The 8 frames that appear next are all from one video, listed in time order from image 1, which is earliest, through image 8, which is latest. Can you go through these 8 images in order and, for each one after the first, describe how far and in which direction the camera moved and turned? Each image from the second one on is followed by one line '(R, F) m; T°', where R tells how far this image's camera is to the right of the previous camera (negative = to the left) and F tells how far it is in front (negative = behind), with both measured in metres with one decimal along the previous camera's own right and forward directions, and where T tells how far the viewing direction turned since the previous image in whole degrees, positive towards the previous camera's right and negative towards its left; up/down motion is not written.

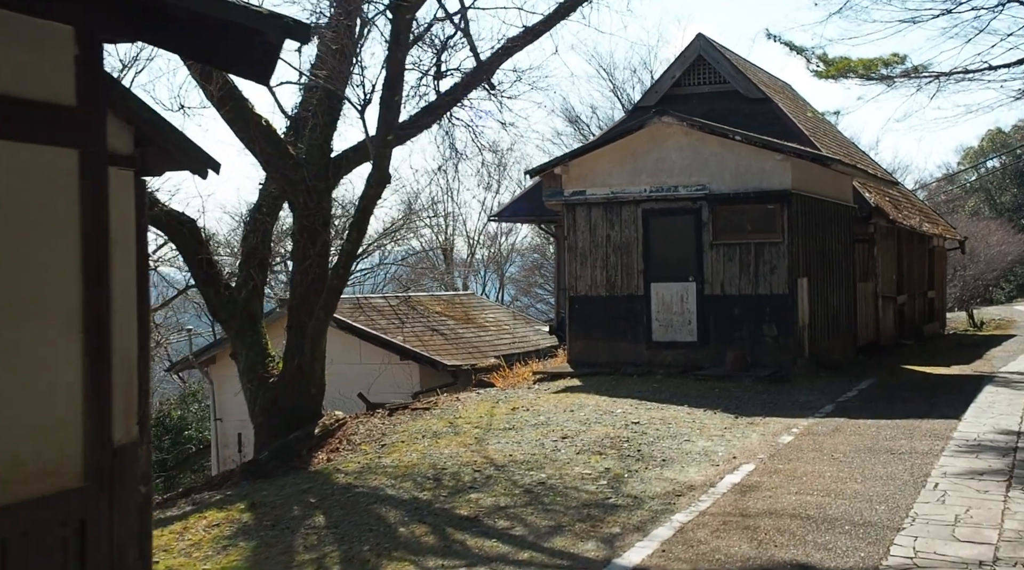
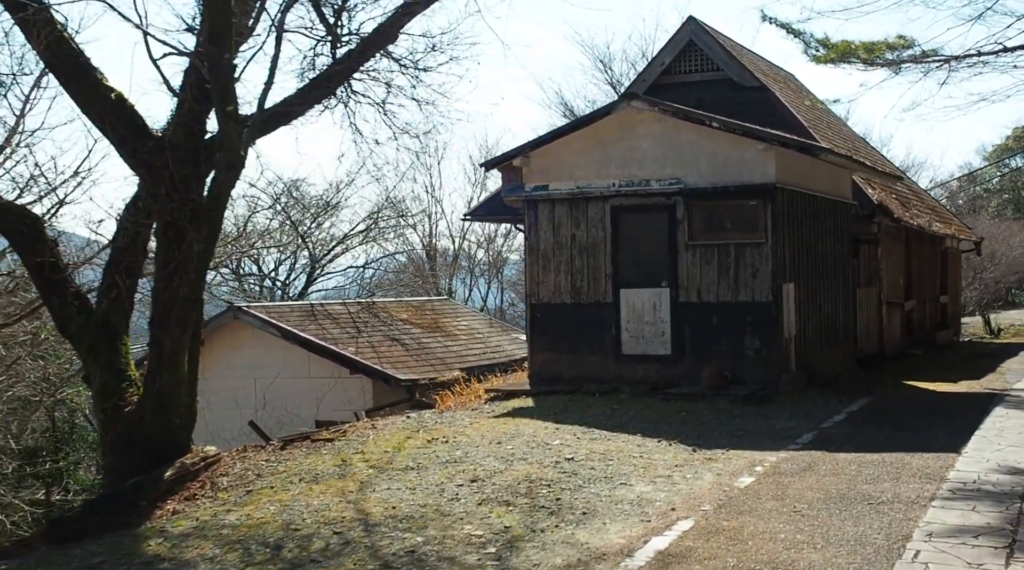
(+0.9, +1.8) m; -1°
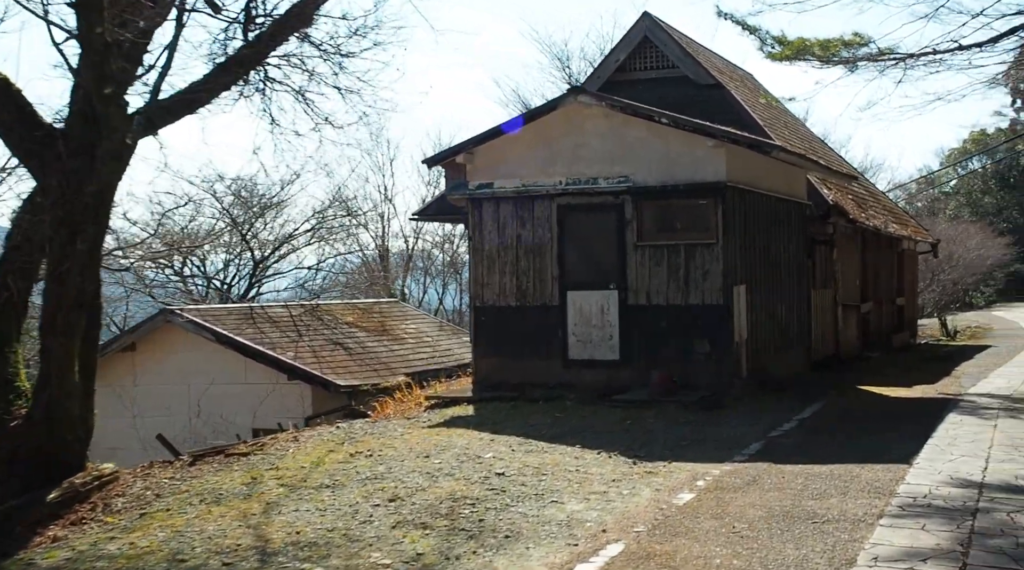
(+0.3, +0.6) m; +2°
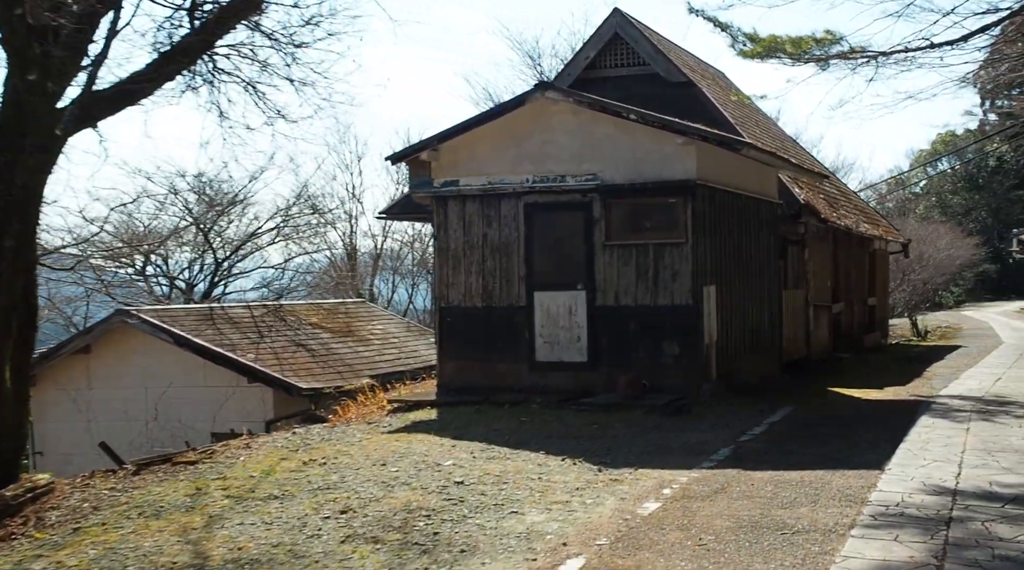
(+0.1, +0.4) m; +1°
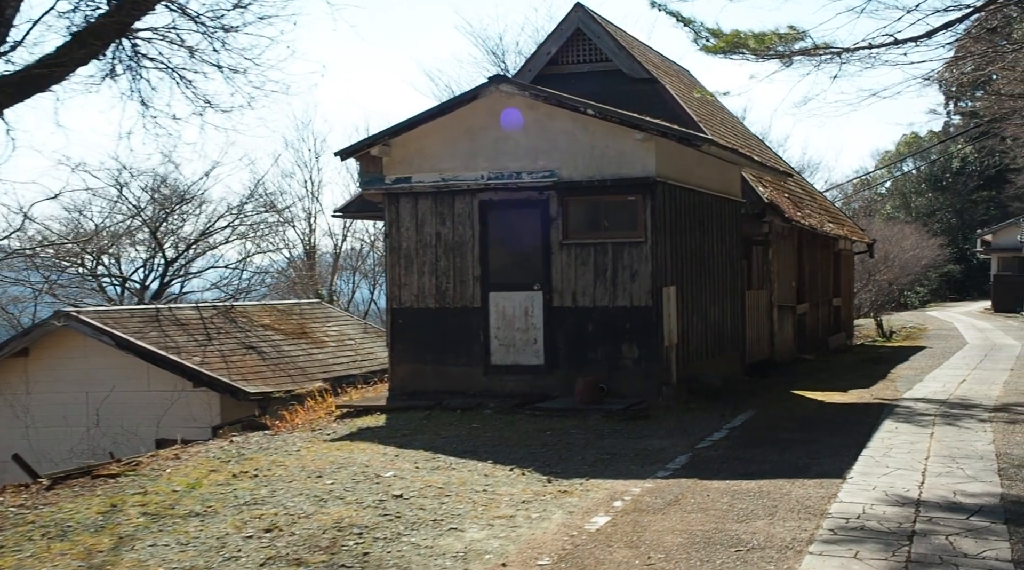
(+0.2, +0.5) m; +1°
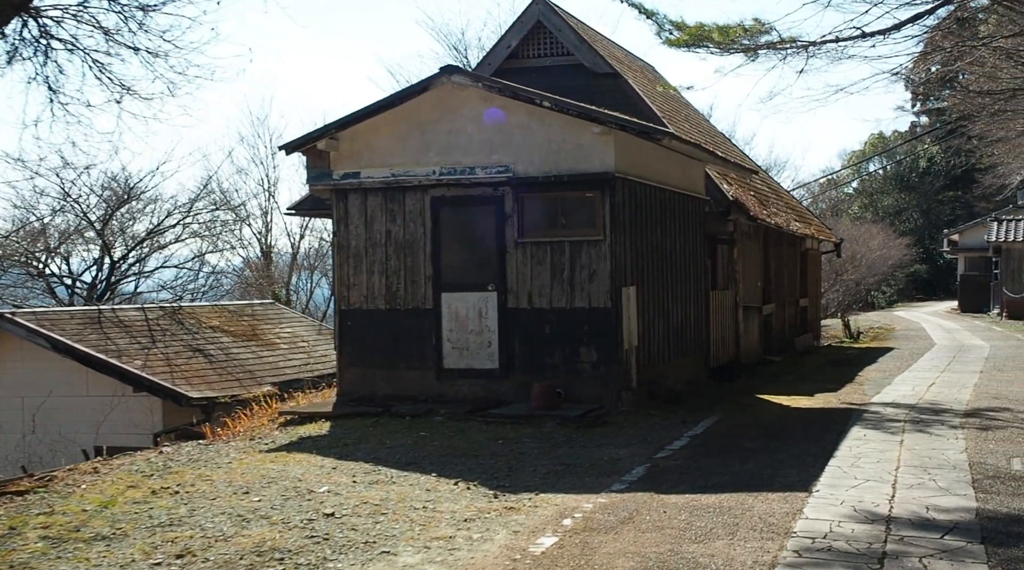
(+0.2, +0.6) m; +1°
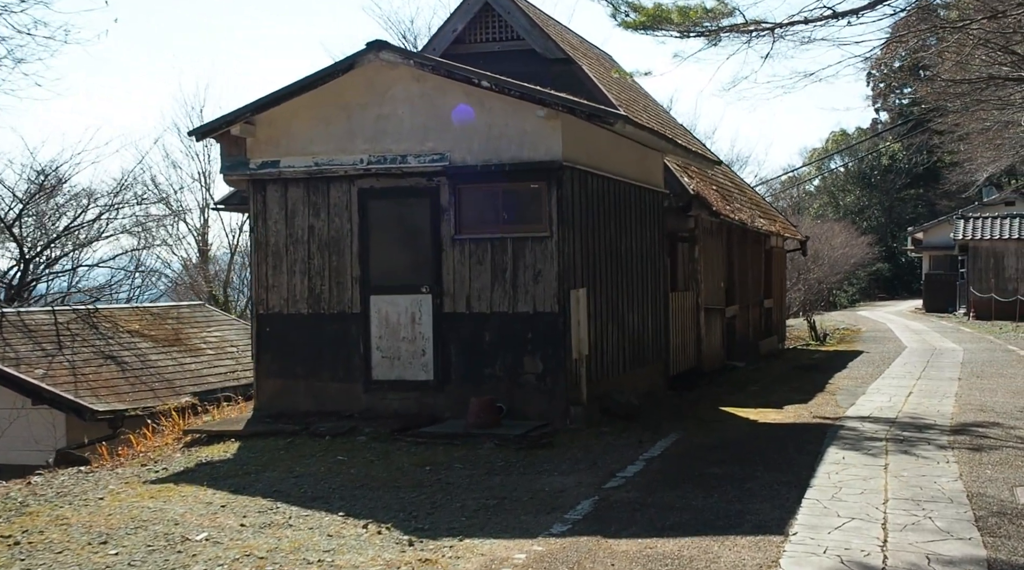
(+0.2, +1.4) m; +2°
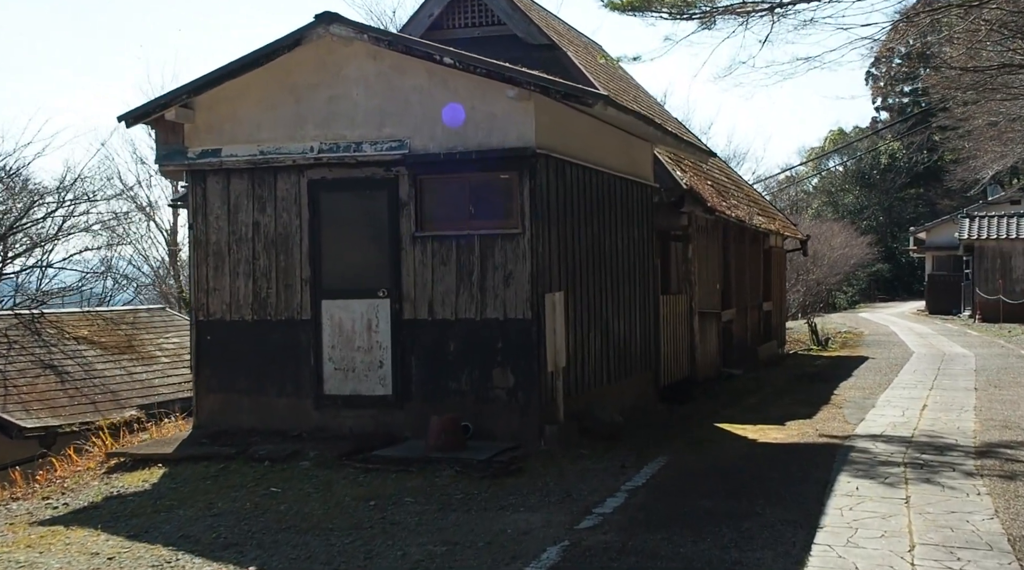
(+0.3, +1.3) m; 0°
